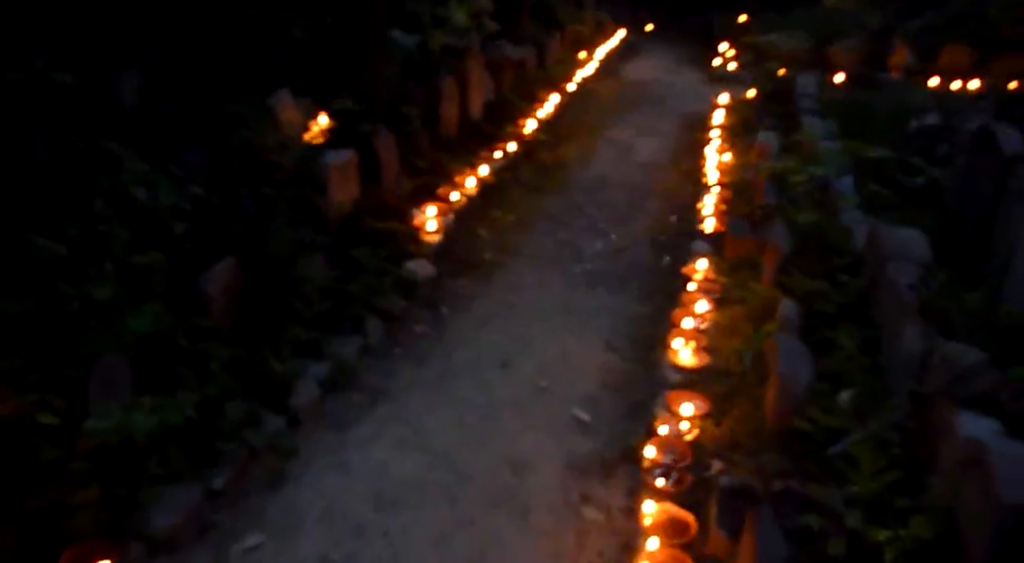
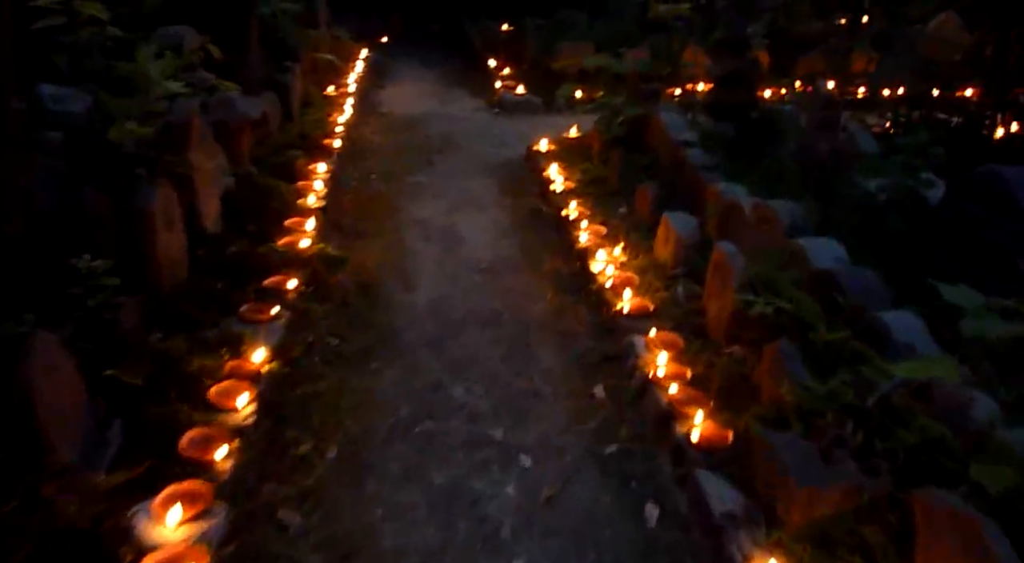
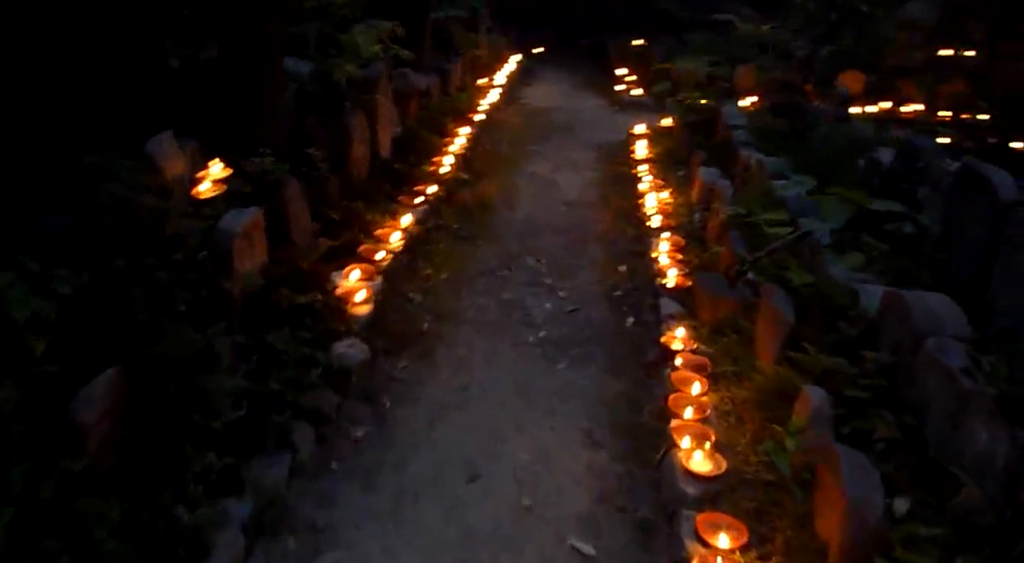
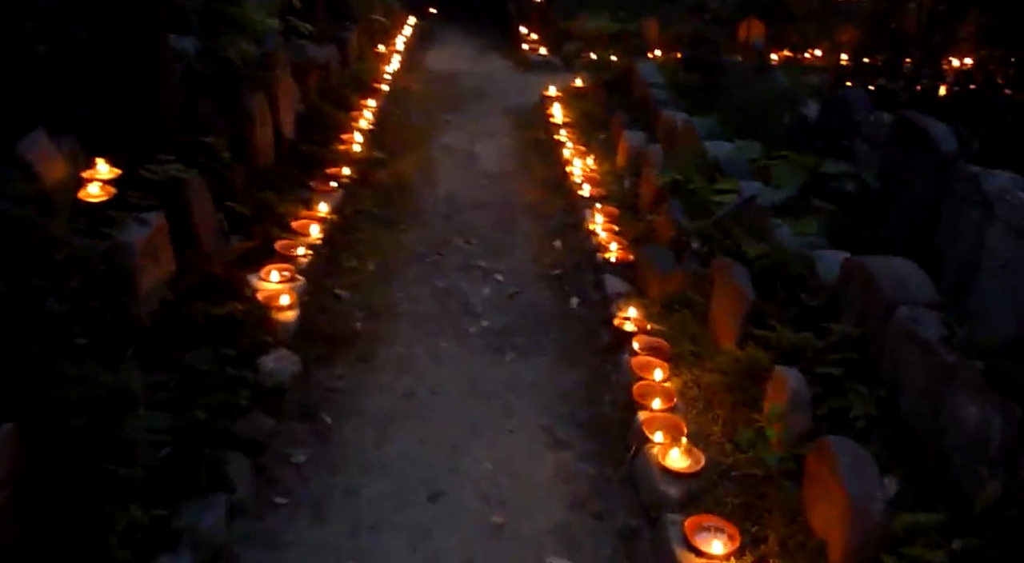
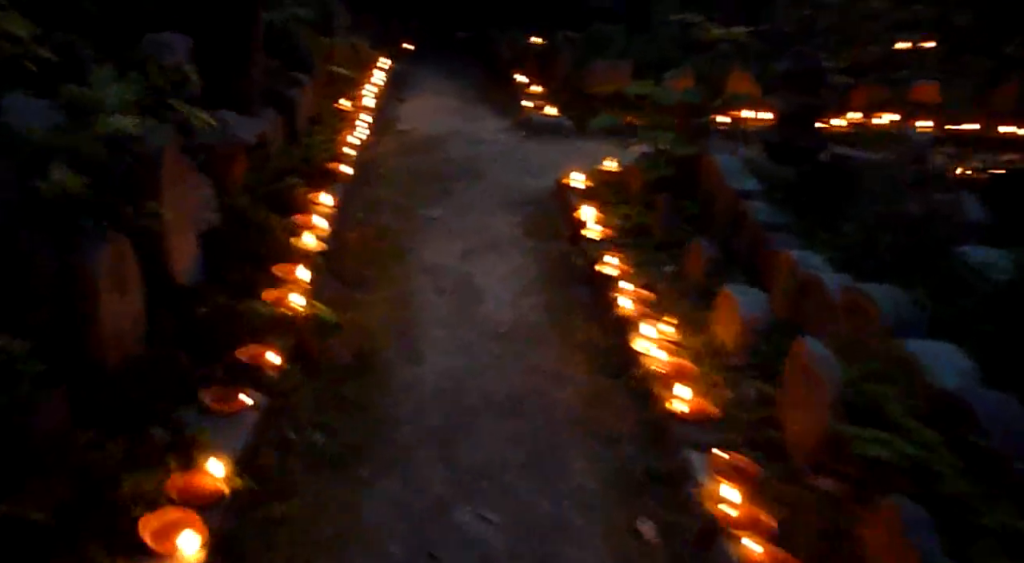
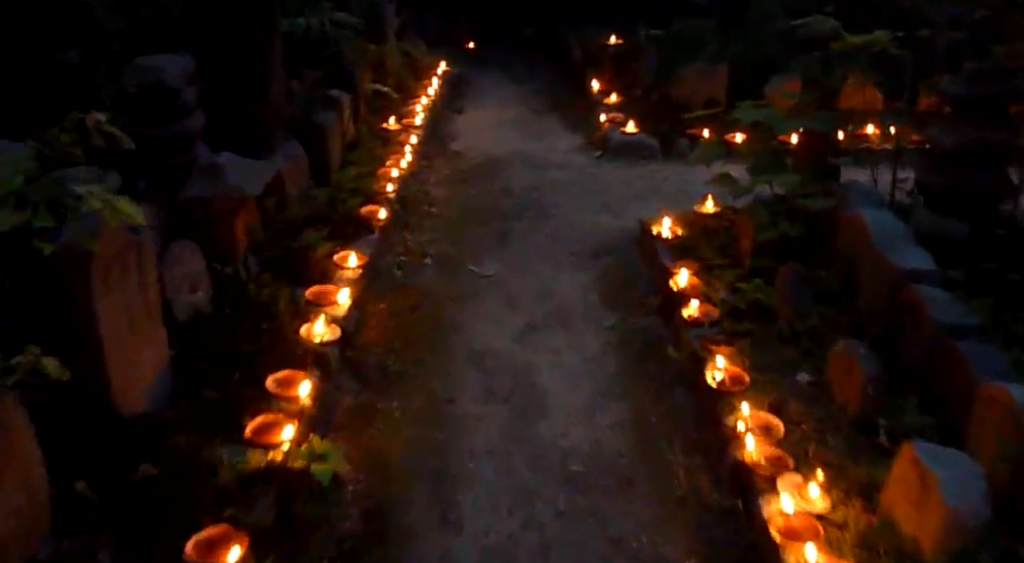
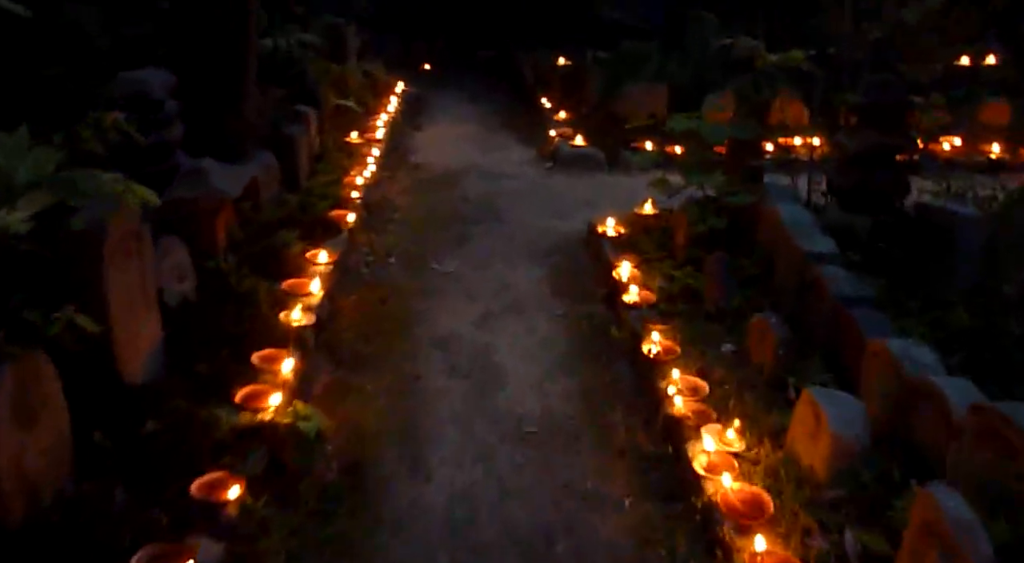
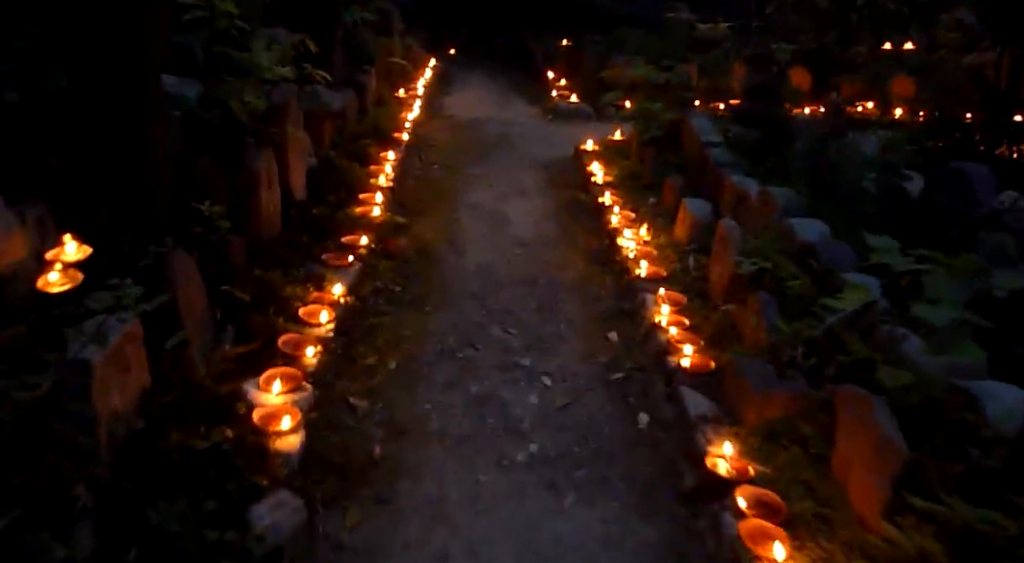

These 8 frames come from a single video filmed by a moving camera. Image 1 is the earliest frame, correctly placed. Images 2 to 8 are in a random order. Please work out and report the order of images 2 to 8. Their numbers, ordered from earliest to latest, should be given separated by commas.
3, 4, 8, 2, 5, 7, 6
